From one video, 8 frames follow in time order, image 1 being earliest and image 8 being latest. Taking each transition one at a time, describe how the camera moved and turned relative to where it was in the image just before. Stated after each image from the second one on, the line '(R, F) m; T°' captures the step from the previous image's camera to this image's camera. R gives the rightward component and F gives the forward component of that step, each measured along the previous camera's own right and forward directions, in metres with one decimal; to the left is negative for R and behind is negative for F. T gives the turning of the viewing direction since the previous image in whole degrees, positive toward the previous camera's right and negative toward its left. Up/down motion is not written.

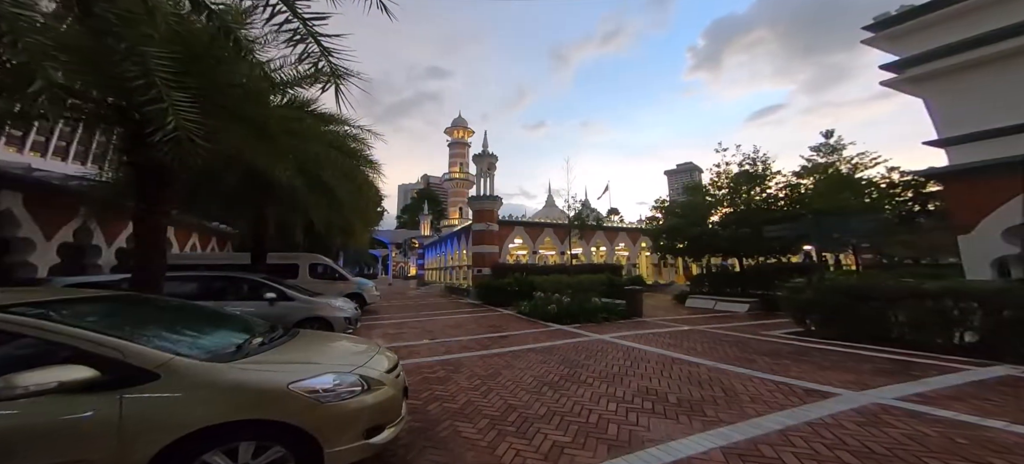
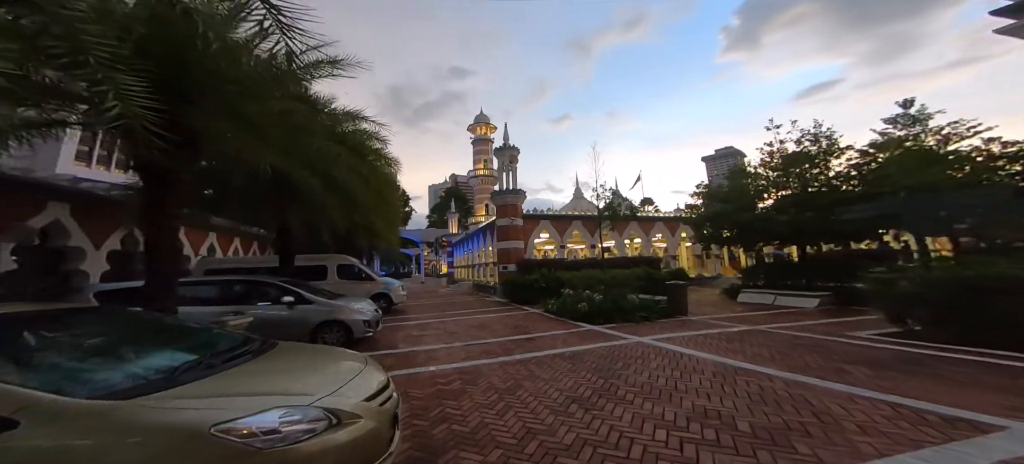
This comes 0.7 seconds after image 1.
(+0.2, +0.7) m; -6°
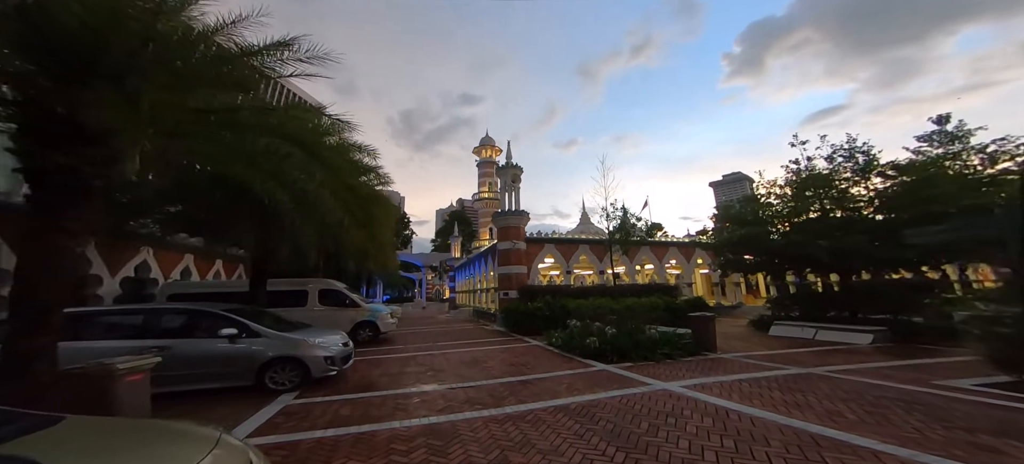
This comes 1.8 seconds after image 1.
(+0.2, +1.1) m; -1°
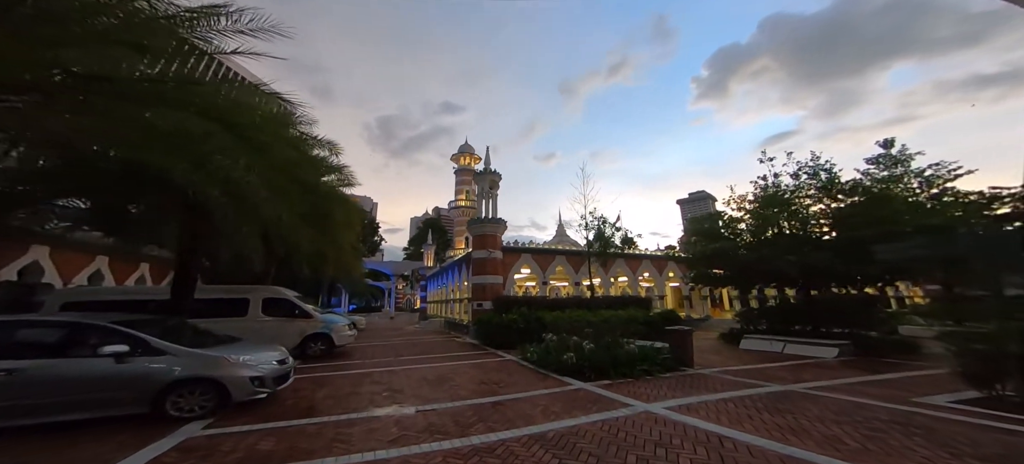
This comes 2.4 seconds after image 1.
(0.0, +0.5) m; +5°
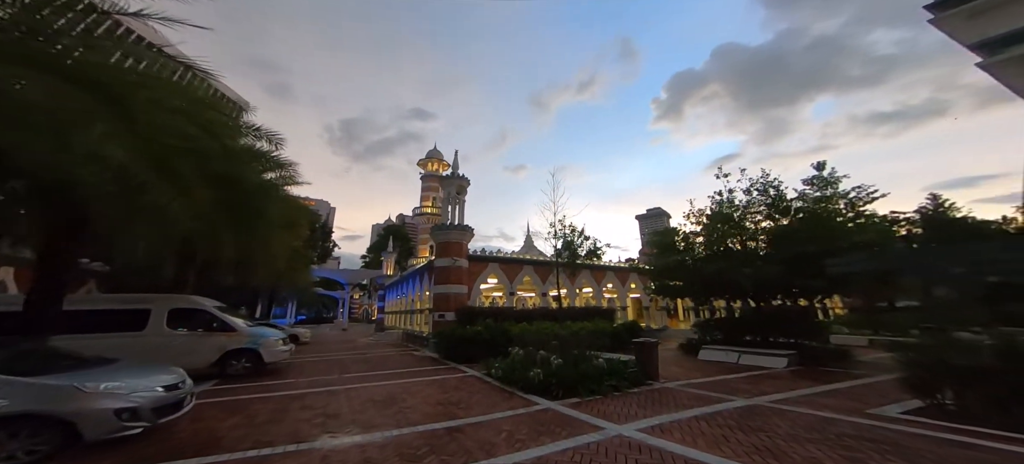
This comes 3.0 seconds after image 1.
(0.0, +0.5) m; +6°
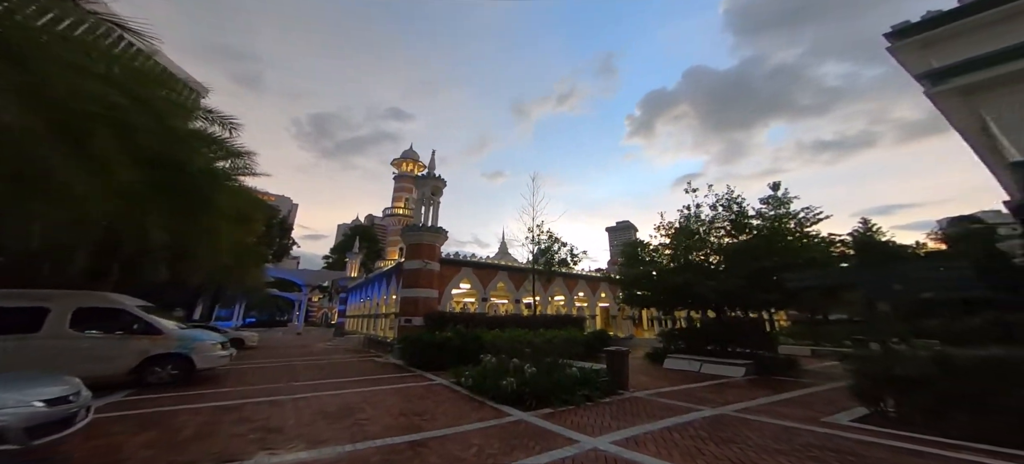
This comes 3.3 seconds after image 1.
(-0.1, +0.2) m; +5°
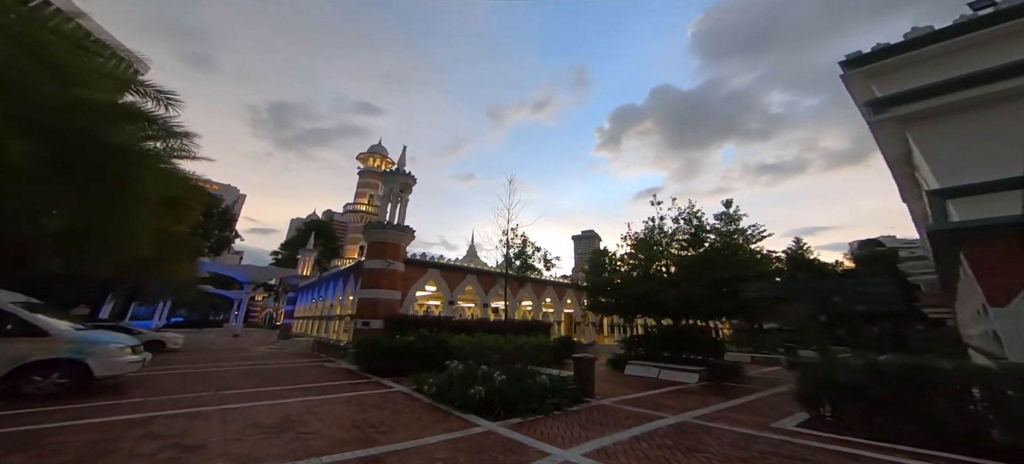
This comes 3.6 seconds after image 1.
(-0.1, +0.2) m; +6°
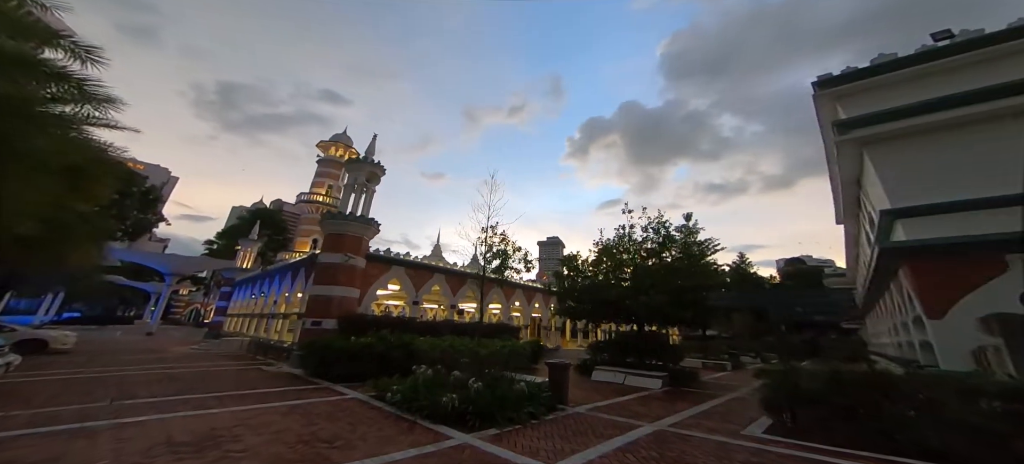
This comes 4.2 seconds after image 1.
(-0.4, +0.4) m; +7°
